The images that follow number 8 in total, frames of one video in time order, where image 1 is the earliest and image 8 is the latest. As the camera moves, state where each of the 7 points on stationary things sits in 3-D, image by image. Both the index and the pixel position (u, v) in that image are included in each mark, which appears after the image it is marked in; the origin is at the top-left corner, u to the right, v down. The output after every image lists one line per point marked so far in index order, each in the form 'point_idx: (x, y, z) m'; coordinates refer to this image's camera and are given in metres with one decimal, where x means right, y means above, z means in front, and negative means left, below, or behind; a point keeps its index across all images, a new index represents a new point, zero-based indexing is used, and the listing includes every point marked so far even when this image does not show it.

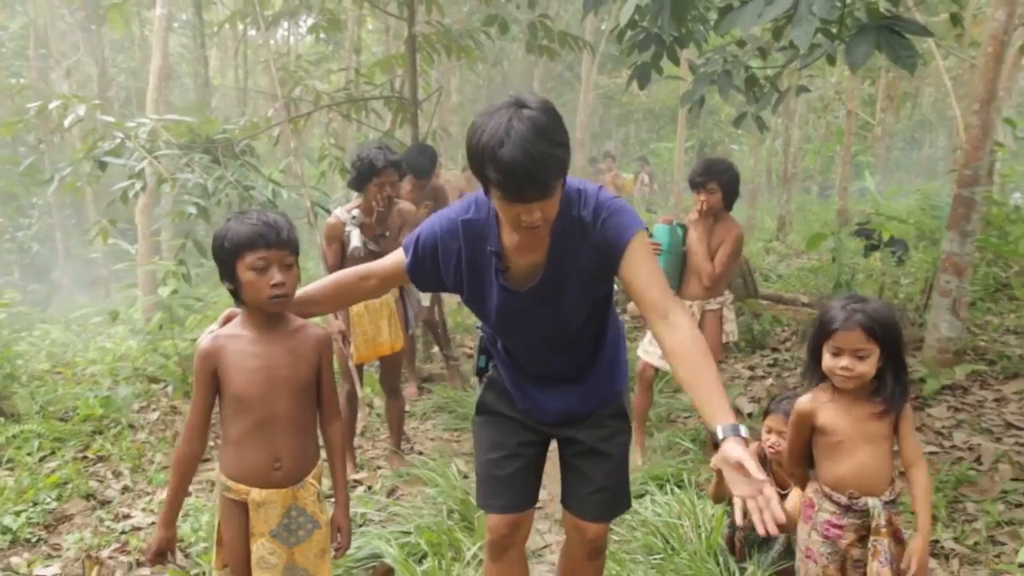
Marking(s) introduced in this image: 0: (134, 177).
0: (-2.1, +0.6, +4.5) m
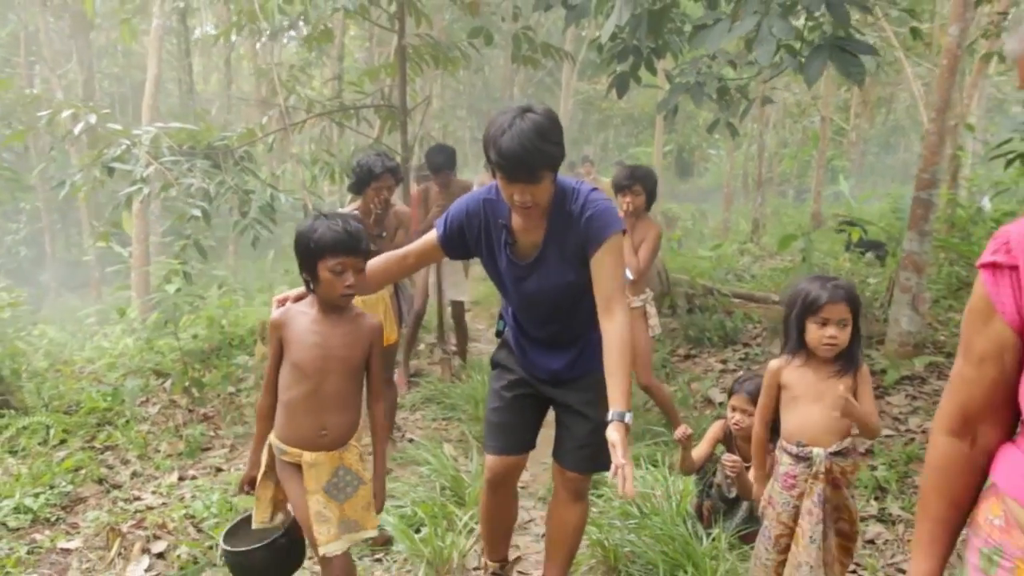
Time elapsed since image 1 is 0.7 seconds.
0: (-2.2, +0.6, +4.7) m
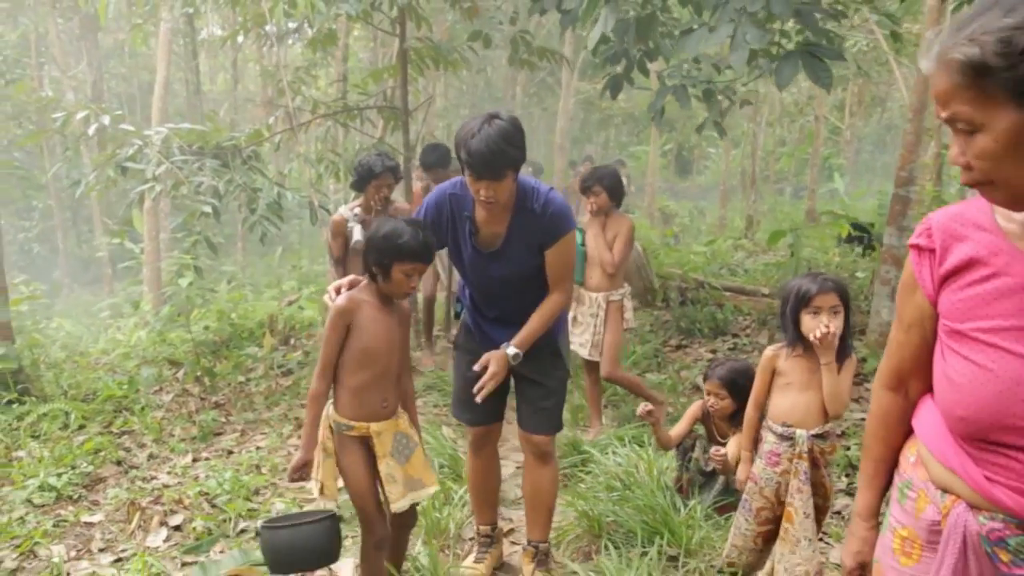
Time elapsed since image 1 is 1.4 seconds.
0: (-2.2, +0.7, +4.9) m
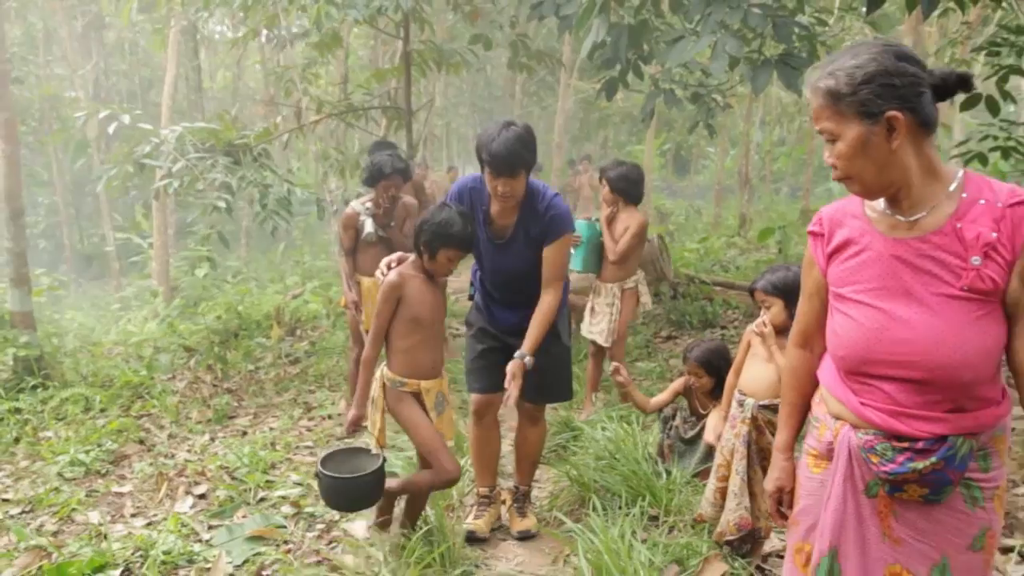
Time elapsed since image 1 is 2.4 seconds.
0: (-2.2, +0.7, +5.2) m
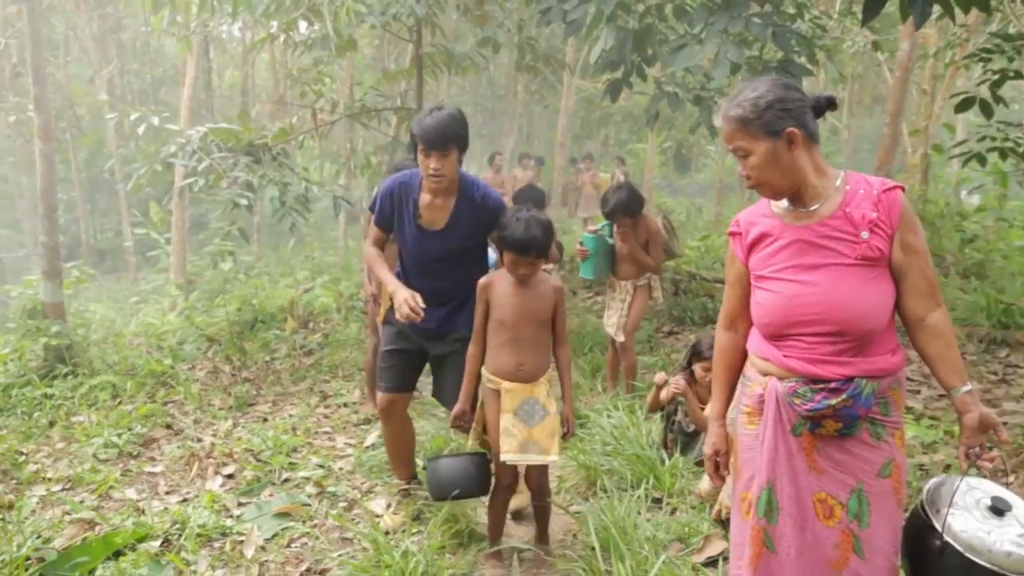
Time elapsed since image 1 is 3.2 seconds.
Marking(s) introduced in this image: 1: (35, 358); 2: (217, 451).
0: (-2.2, +0.8, +5.4) m
1: (-3.2, -0.5, +5.4) m
2: (-1.5, -0.8, +4.0) m
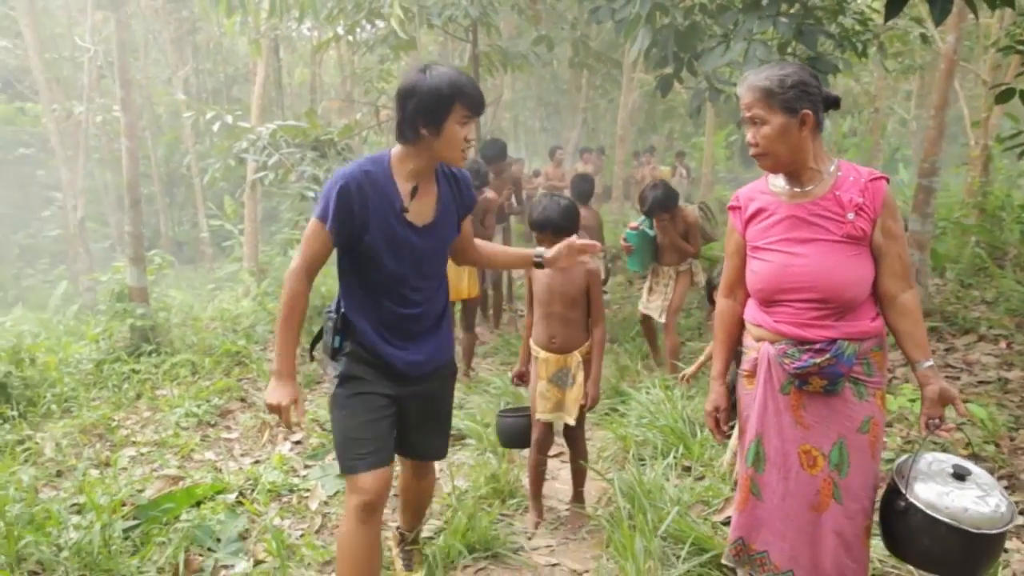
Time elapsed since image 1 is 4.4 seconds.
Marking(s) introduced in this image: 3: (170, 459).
0: (-1.8, +0.9, +5.9) m
1: (-2.9, -0.4, +5.9) m
2: (-1.3, -0.7, +4.4) m
3: (-1.7, -0.9, +4.0) m
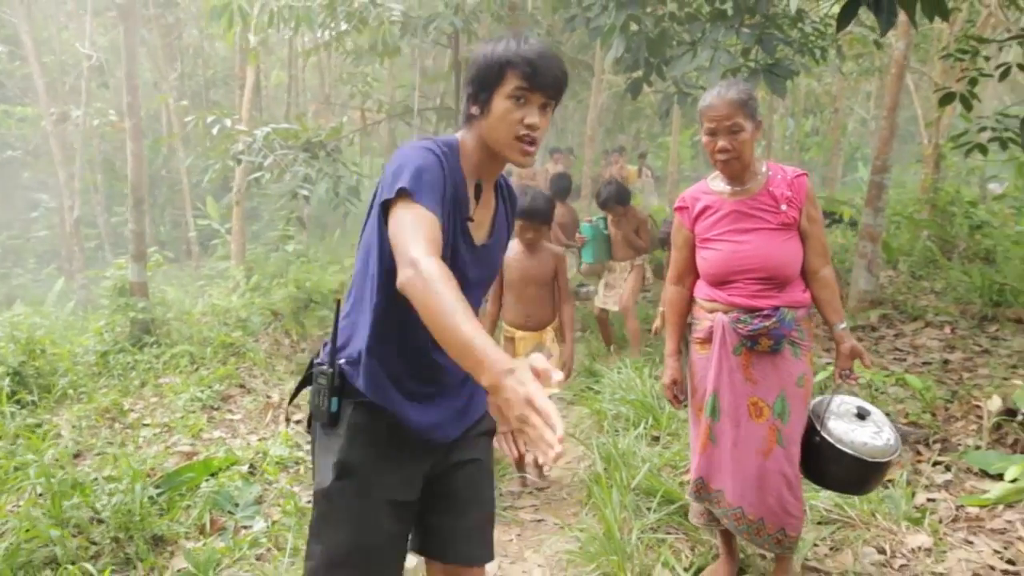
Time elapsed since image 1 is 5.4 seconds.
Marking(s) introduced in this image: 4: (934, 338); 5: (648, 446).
0: (-2.0, +0.9, +6.2) m
1: (-3.0, -0.3, +6.2) m
2: (-1.3, -0.7, +4.7) m
3: (-1.8, -0.8, +4.3) m
4: (+3.1, -0.4, +5.7) m
5: (+0.6, -0.7, +3.7) m
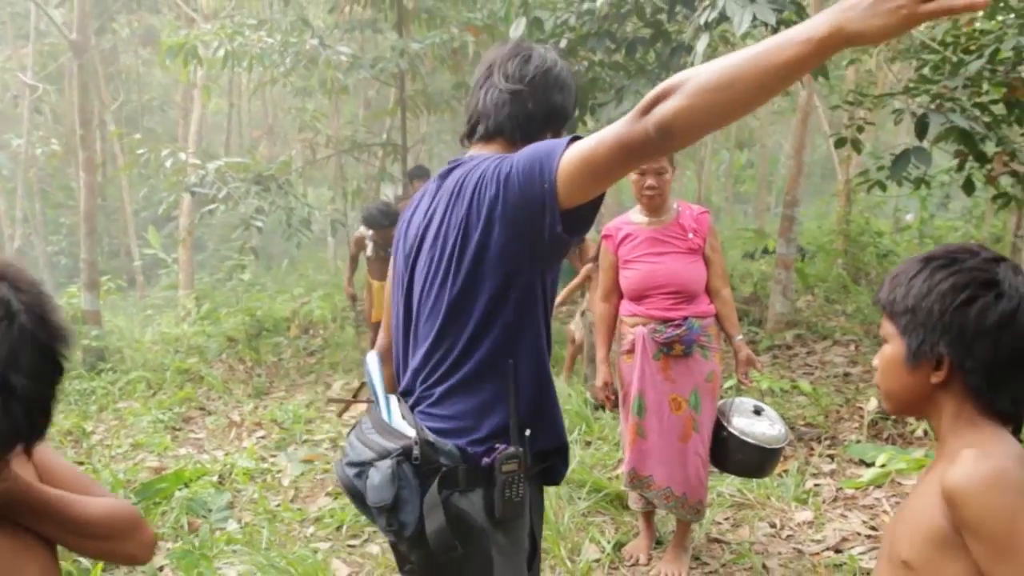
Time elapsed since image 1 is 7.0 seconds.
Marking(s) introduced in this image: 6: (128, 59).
0: (-2.4, +0.7, +6.5) m
1: (-3.5, -0.6, +6.4) m
2: (-1.7, -0.9, +5.1) m
3: (-2.1, -1.0, +4.6) m
4: (+2.6, -0.5, +6.4) m
5: (+0.4, -0.8, +4.2) m
6: (-6.2, +3.7, +12.9) m
